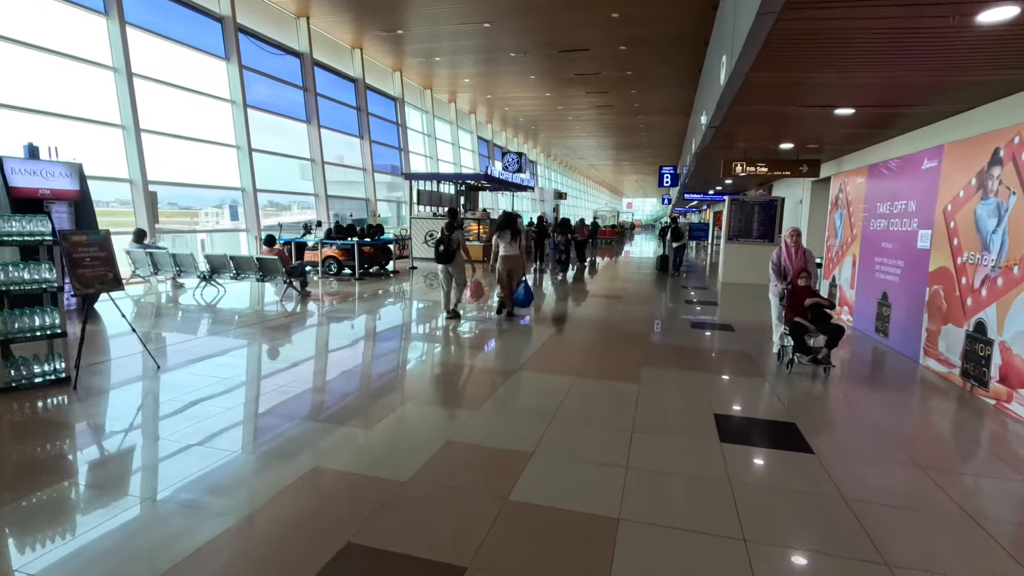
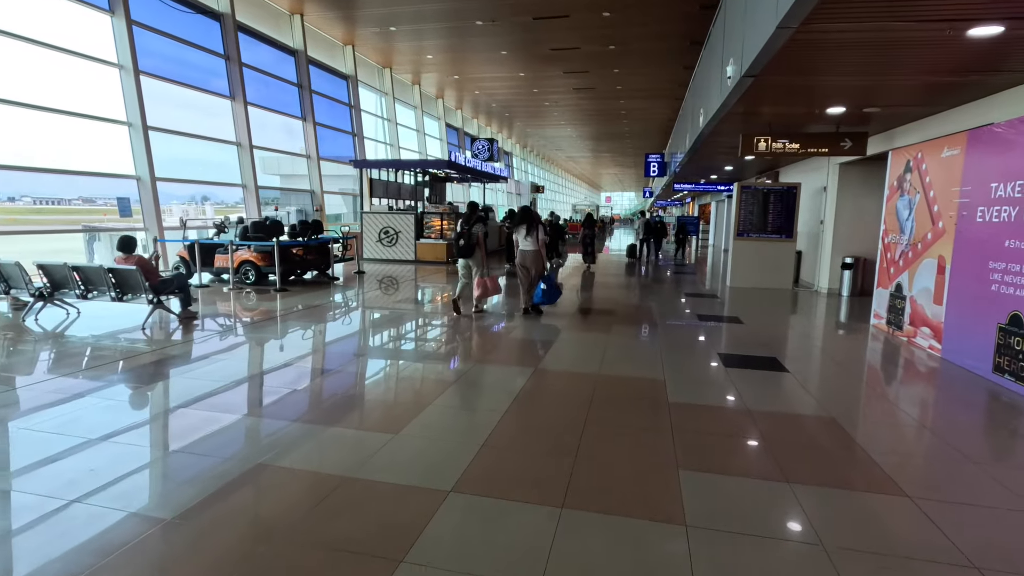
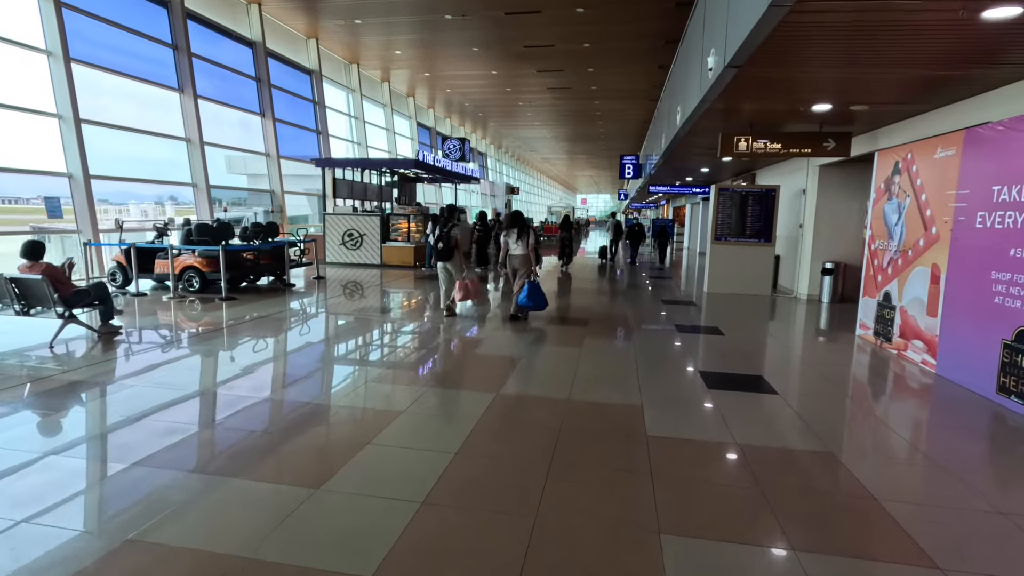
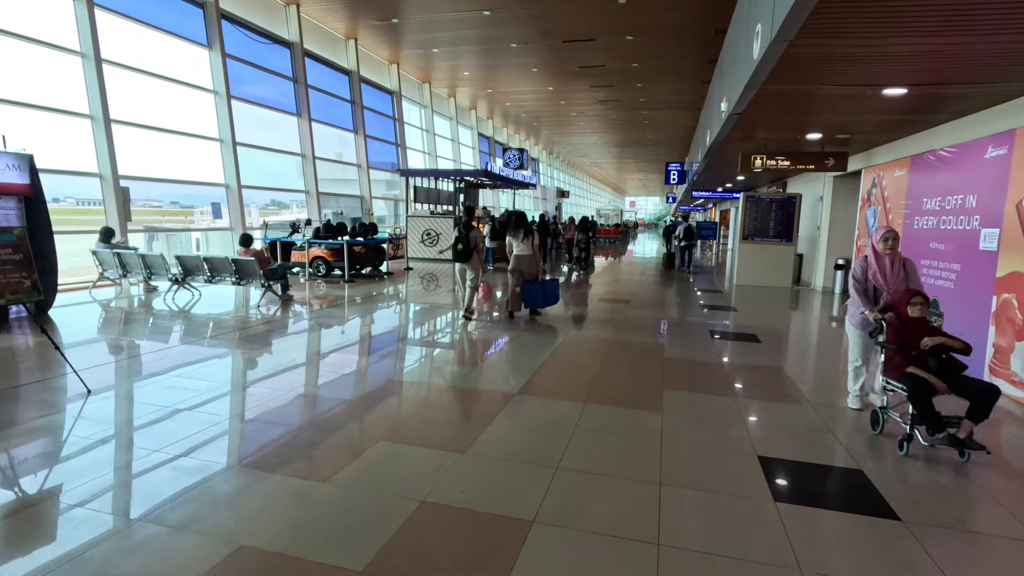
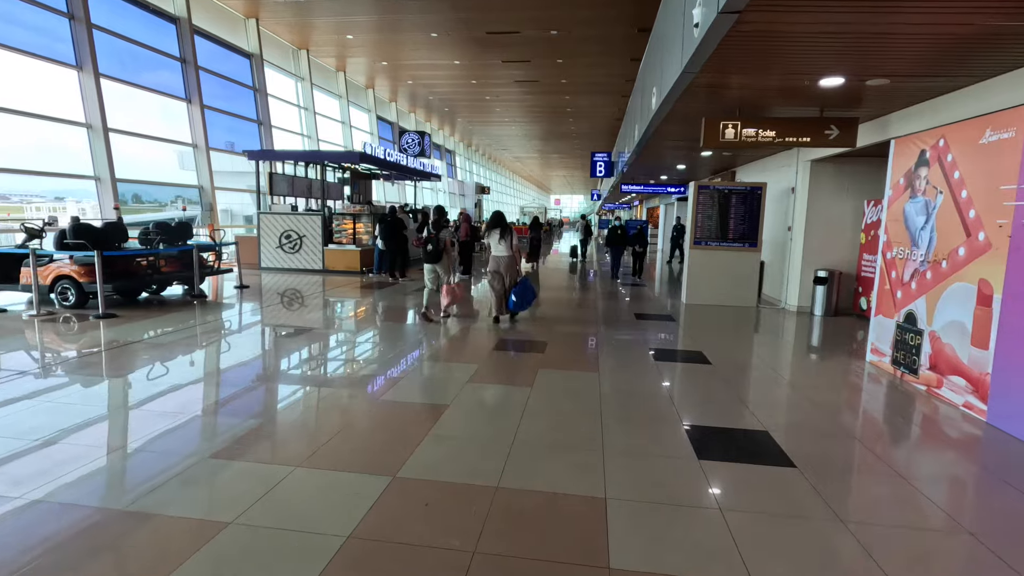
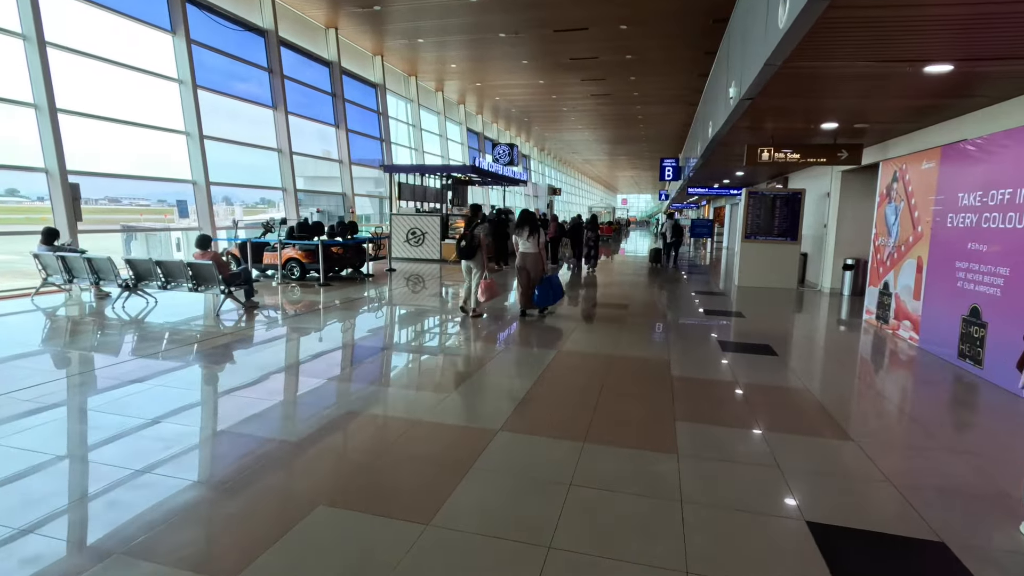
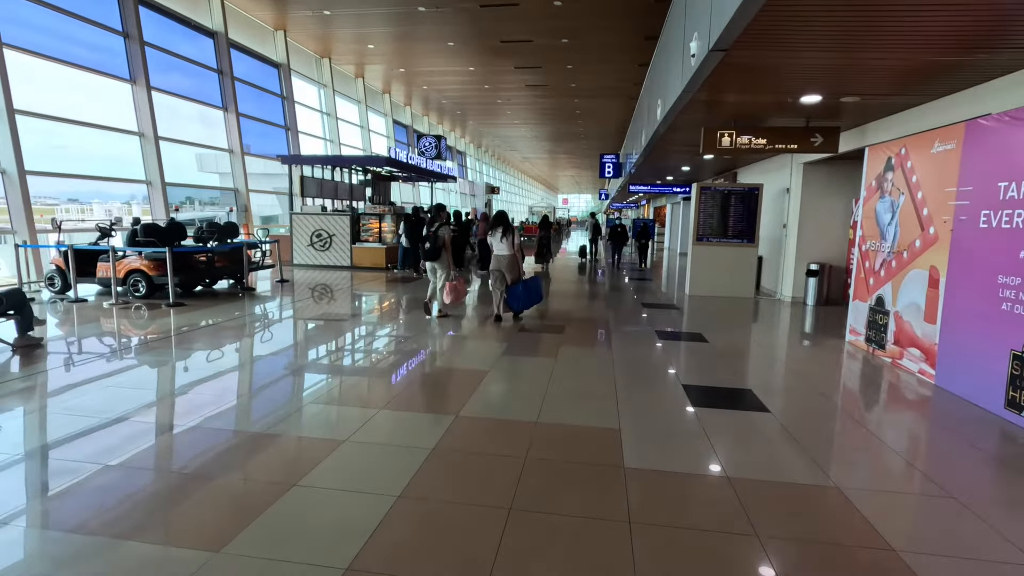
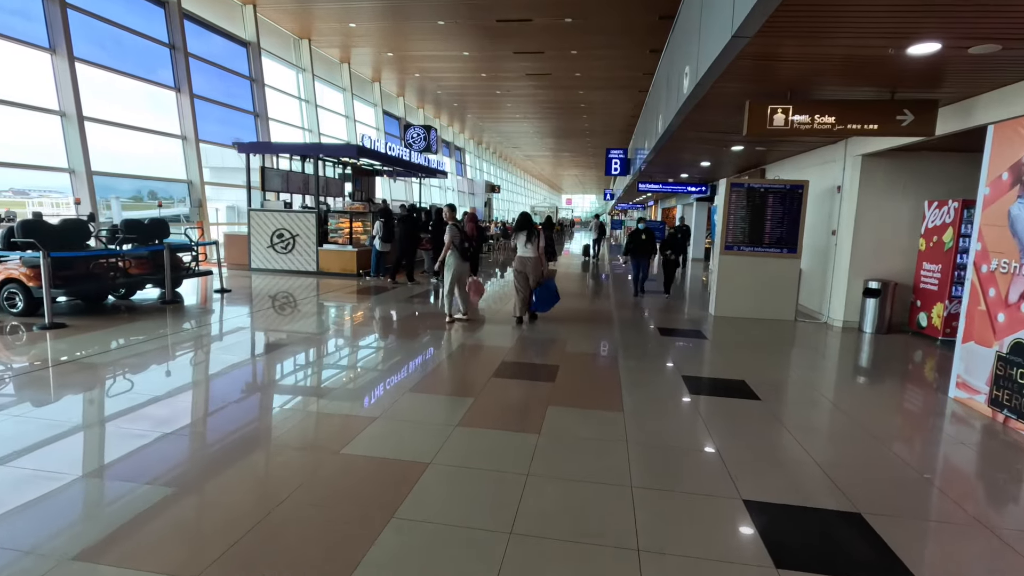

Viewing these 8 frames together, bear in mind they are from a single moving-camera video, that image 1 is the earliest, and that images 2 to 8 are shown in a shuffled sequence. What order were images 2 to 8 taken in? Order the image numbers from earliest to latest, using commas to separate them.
4, 6, 2, 3, 7, 5, 8
